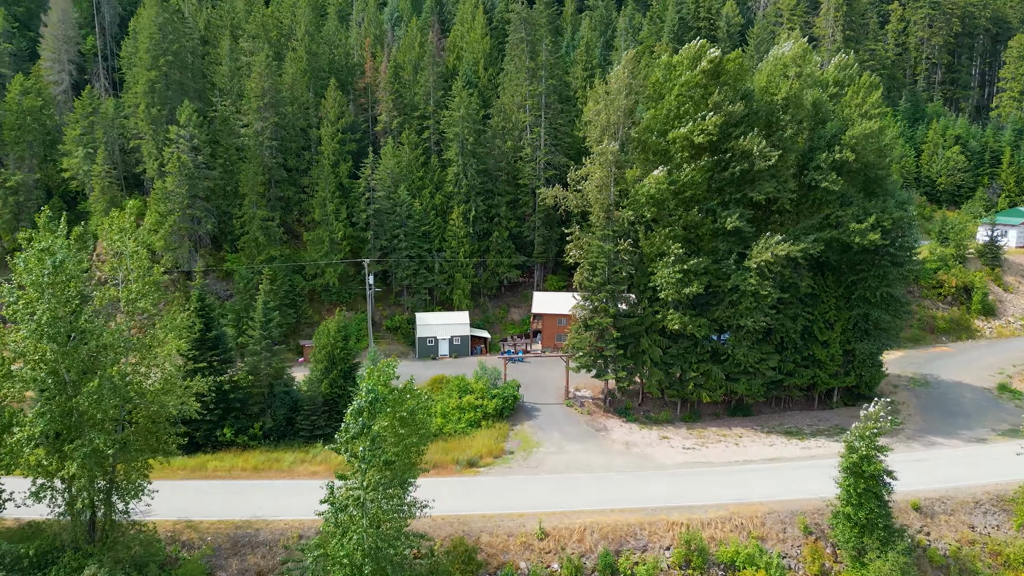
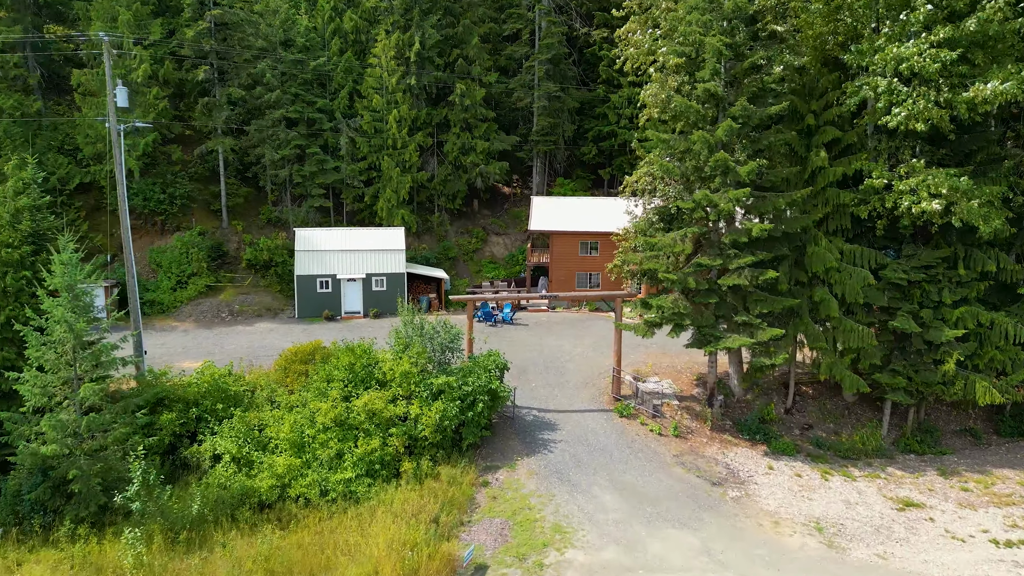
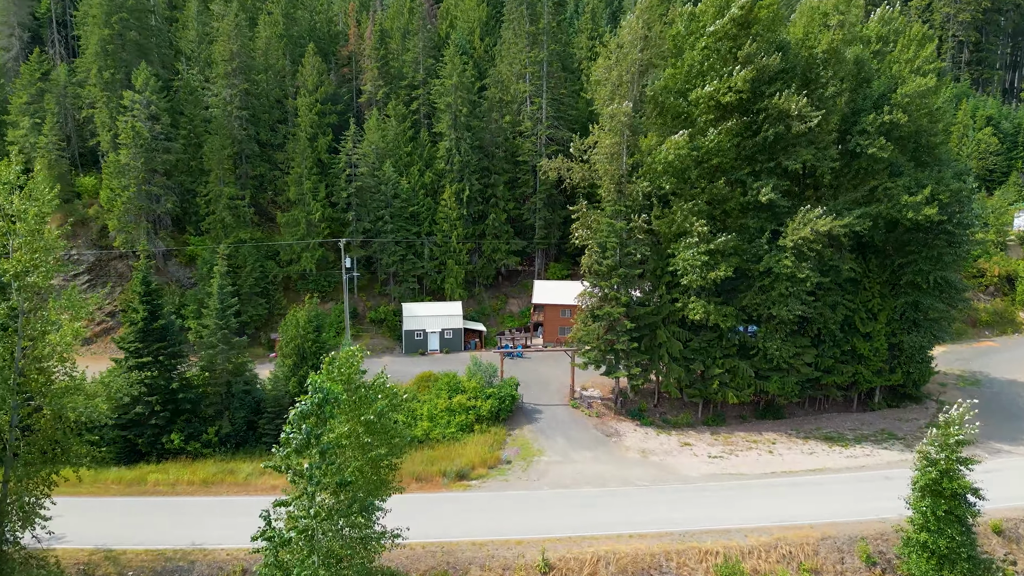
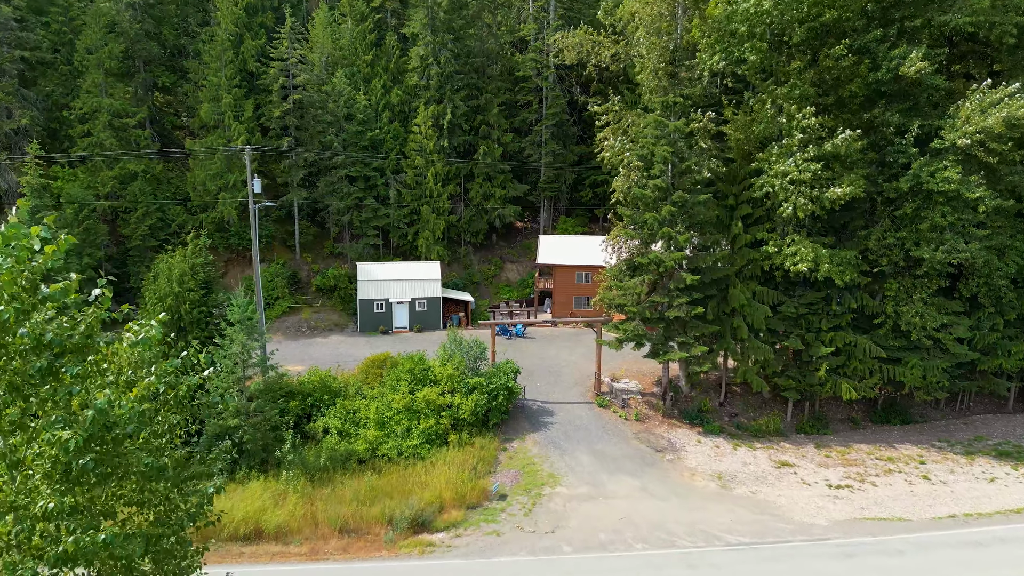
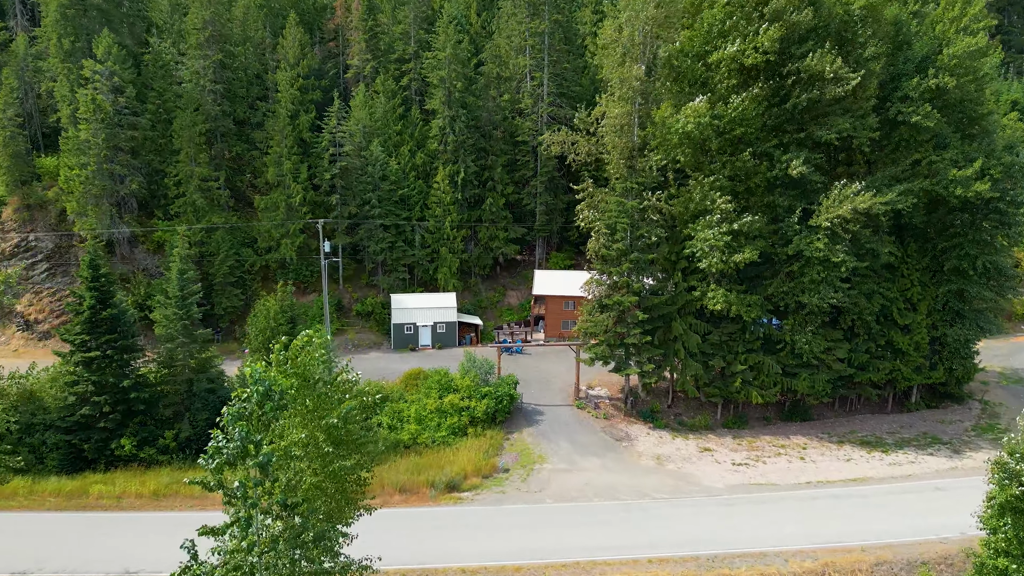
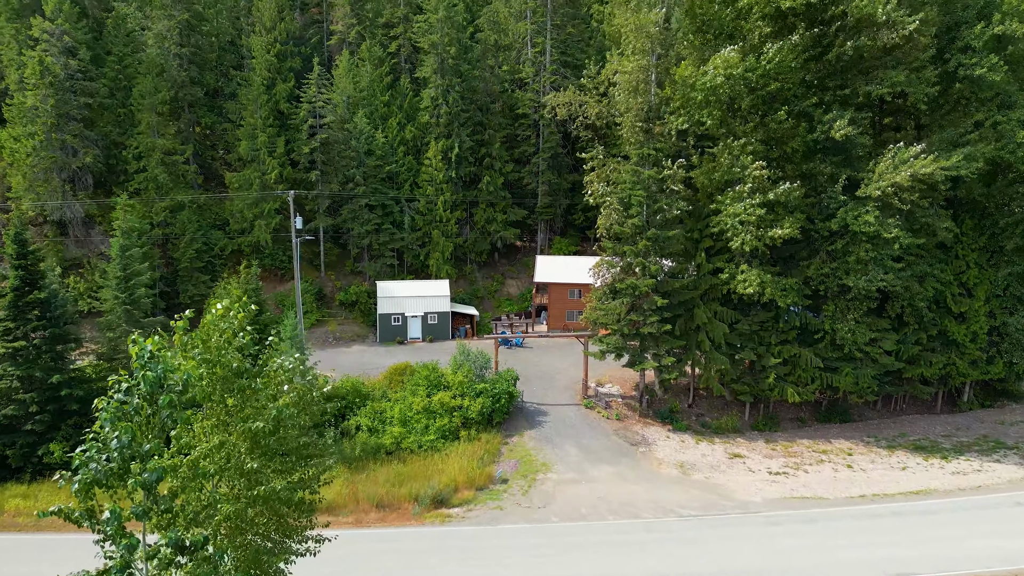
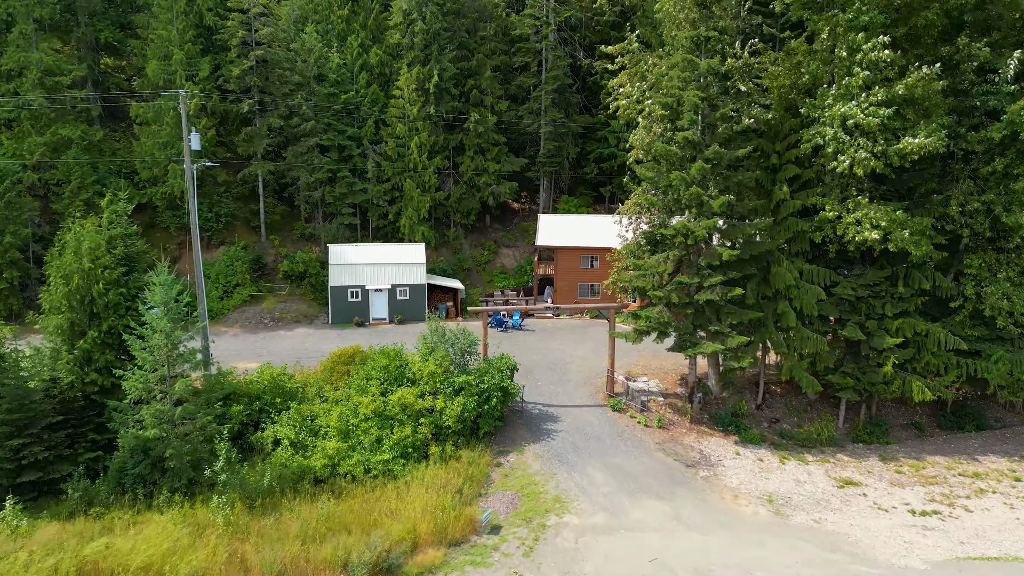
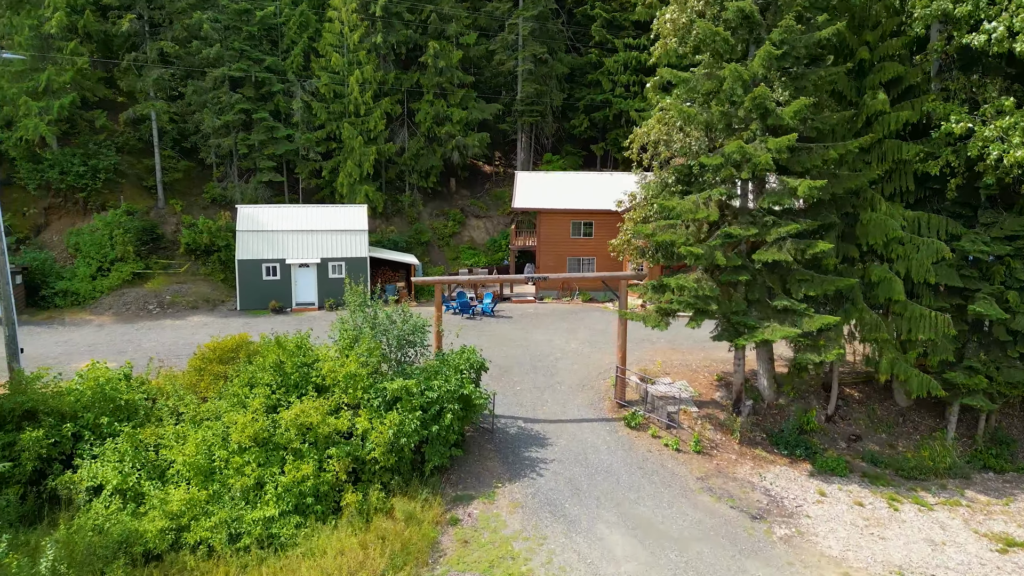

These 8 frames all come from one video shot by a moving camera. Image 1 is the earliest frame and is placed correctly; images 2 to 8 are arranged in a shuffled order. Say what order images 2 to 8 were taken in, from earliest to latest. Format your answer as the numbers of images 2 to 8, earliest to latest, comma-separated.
3, 5, 6, 4, 7, 2, 8
